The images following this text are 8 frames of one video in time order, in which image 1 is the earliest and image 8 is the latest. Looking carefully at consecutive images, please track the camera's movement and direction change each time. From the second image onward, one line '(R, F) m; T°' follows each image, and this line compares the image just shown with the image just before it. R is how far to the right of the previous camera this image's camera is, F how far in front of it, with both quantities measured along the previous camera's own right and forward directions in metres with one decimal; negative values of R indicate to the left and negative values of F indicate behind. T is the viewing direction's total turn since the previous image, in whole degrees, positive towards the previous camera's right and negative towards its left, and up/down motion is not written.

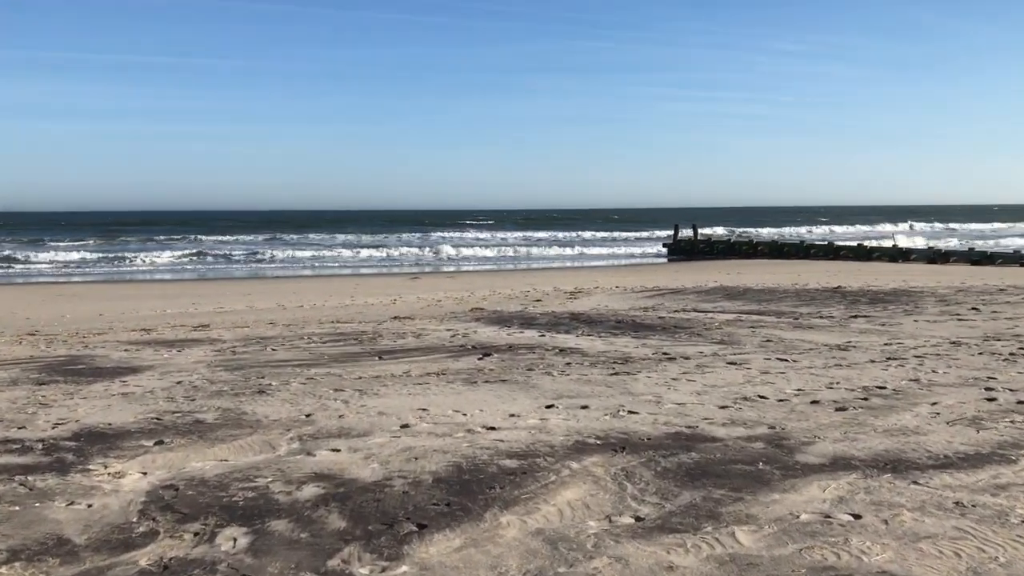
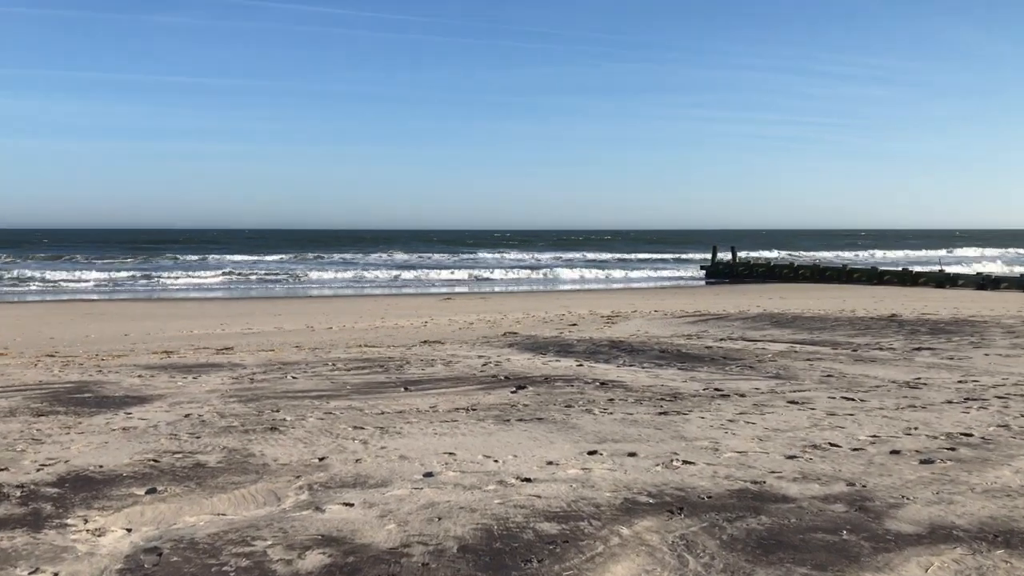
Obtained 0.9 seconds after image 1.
(0.0, +0.6) m; -2°
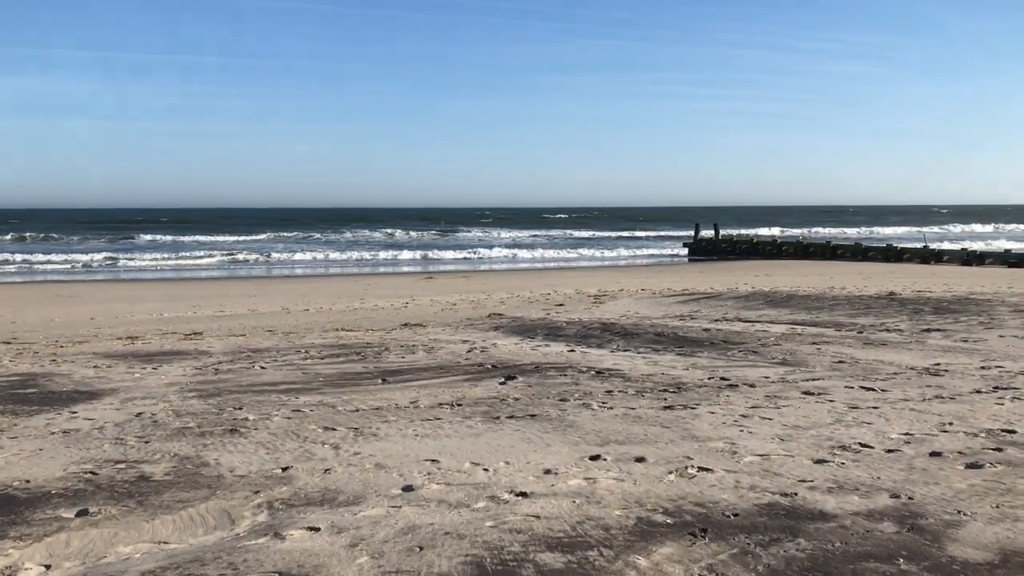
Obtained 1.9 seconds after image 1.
(0.0, +0.6) m; +1°
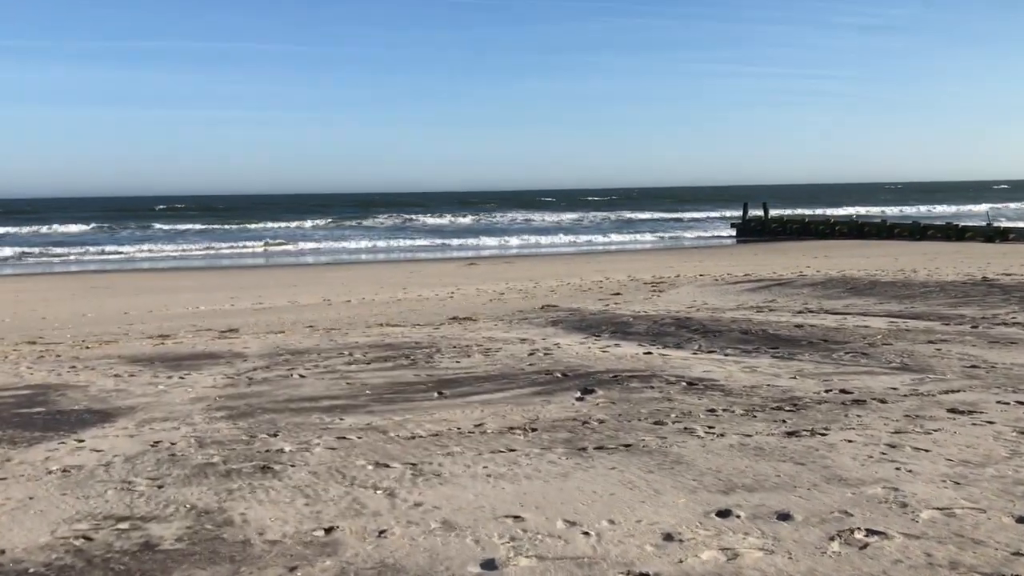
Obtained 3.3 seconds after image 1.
(-0.2, +1.0) m; -2°
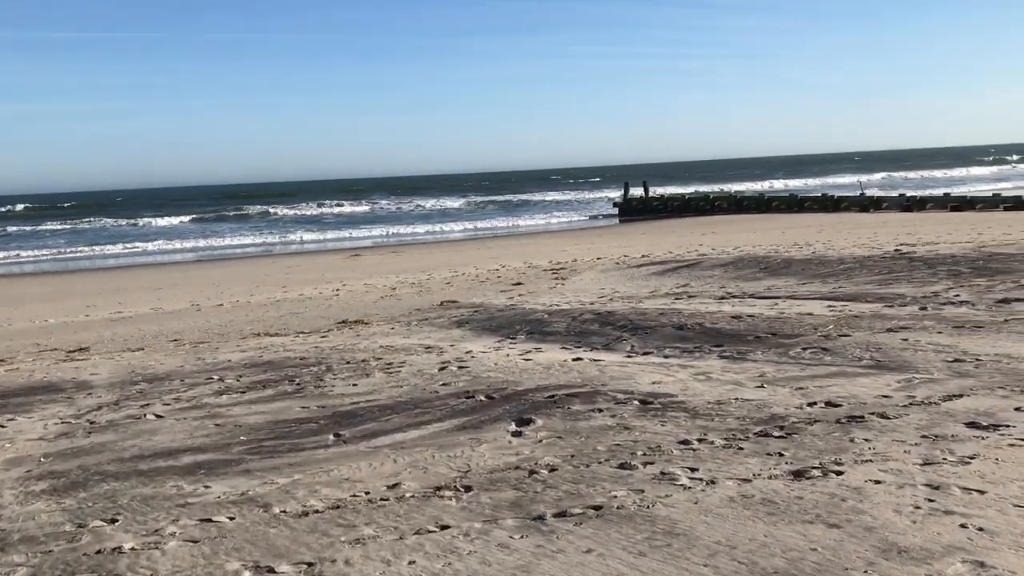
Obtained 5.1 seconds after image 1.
(-0.1, +1.2) m; +7°
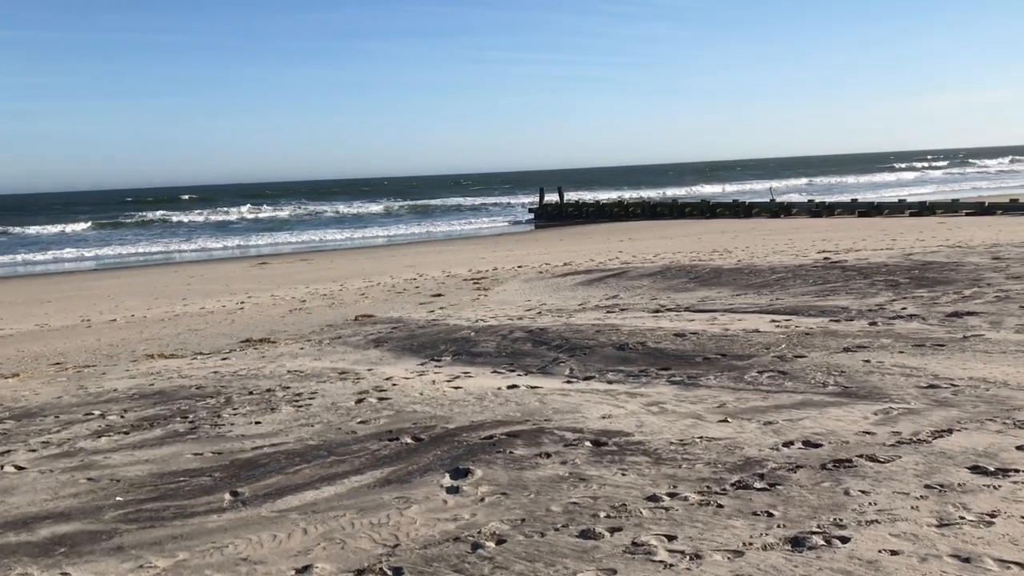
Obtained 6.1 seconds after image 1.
(-0.1, +0.7) m; +5°
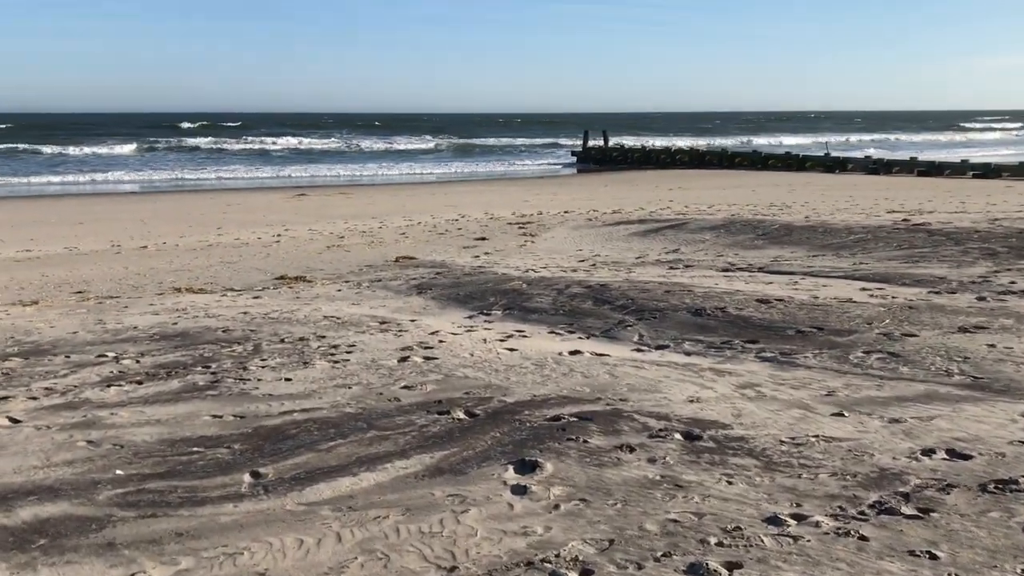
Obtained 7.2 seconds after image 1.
(-0.2, +0.7) m; -2°
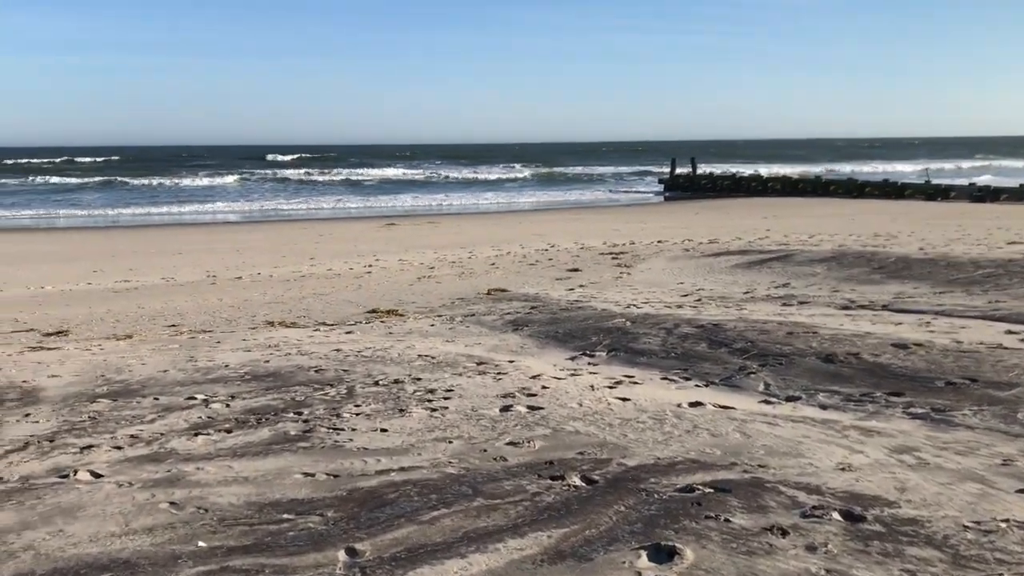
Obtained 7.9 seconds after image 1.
(-0.1, +0.4) m; -5°
